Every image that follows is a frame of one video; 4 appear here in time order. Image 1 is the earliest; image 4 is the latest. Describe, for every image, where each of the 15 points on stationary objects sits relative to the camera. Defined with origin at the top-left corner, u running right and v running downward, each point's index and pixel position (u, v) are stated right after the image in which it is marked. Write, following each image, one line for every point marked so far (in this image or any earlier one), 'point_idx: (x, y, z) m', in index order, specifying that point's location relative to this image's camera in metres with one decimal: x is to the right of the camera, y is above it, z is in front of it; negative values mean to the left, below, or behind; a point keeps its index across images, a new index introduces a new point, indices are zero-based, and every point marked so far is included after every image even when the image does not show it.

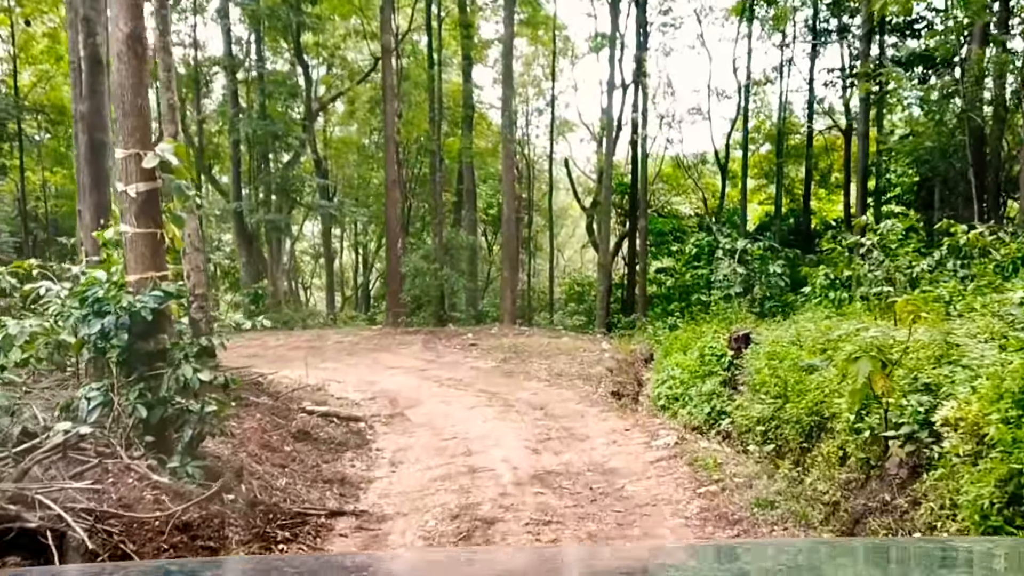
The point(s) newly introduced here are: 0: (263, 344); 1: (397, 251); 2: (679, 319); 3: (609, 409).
0: (-3.8, -0.9, +15.3) m
1: (-2.2, +0.7, +19.3) m
2: (+2.6, -0.5, +15.4) m
3: (+0.8, -1.0, +8.4) m
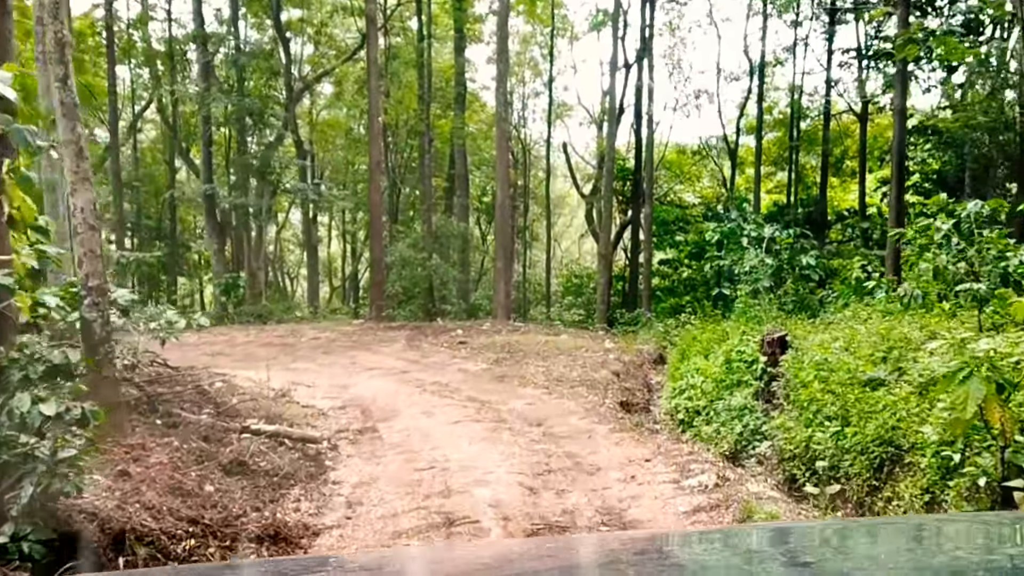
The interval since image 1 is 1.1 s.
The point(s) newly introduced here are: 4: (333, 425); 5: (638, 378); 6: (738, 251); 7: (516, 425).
0: (-3.9, -0.8, +13.8) m
1: (-2.3, +0.8, +17.8) m
2: (+2.5, -0.4, +14.0) m
3: (+0.8, -1.0, +7.0) m
4: (-1.4, -1.0, +7.7) m
5: (+1.4, -1.0, +10.9) m
6: (+2.7, +0.4, +11.8) m
7: (0.0, -1.0, +7.1) m
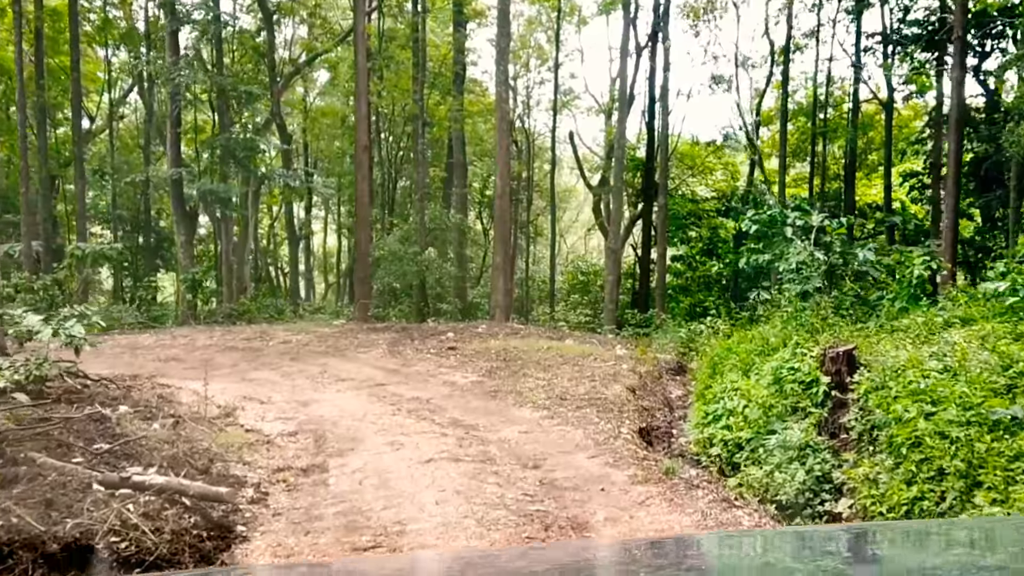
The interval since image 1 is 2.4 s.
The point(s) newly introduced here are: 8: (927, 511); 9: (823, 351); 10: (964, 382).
0: (-3.9, -0.7, +12.2) m
1: (-2.3, +0.9, +16.2) m
2: (+2.5, -0.4, +12.3) m
3: (+0.7, -1.0, +5.4) m
4: (-1.4, -1.0, +6.0) m
5: (+1.3, -1.0, +9.2) m
6: (+2.6, +0.5, +10.1) m
7: (0.0, -1.0, +5.4) m
8: (+1.6, -0.9, +4.0) m
9: (+2.0, -0.4, +6.4) m
10: (+2.2, -0.4, +4.9) m
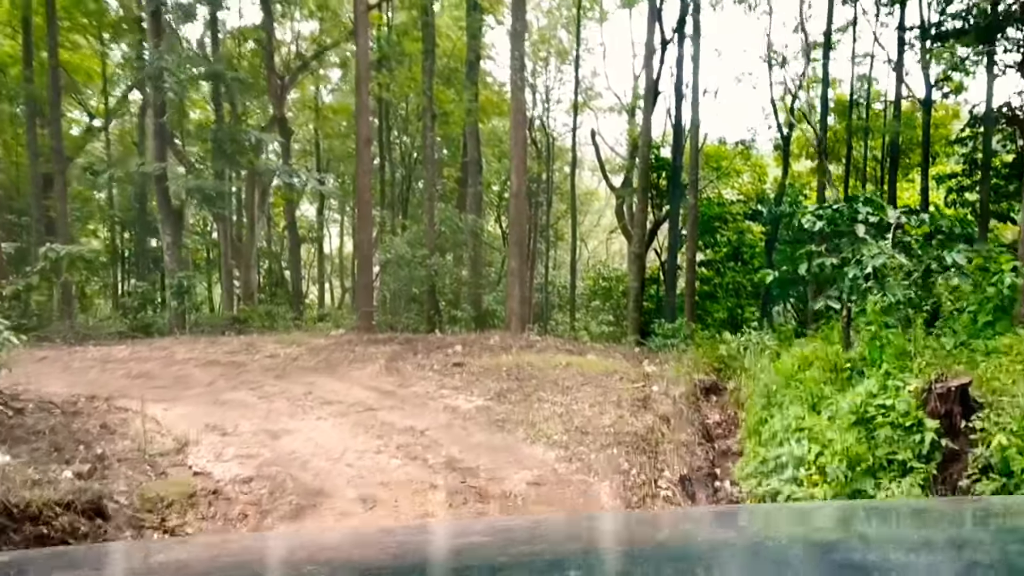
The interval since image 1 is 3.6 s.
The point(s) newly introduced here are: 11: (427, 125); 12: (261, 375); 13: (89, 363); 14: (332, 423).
0: (-3.7, -0.8, +10.9) m
1: (-2.0, +0.8, +14.8) m
2: (+2.6, -0.5, +10.9) m
3: (+0.7, -1.0, +3.9) m
4: (-1.4, -1.1, +4.7) m
5: (+1.4, -1.0, +7.8) m
6: (+2.7, +0.4, +8.6) m
7: (0.0, -1.0, +4.0) m
8: (+1.6, -1.0, +2.6) m
9: (+2.0, -0.5, +5.0) m
10: (+2.2, -0.5, +3.4) m
11: (-1.6, +3.1, +19.4) m
12: (-2.5, -0.9, +10.0) m
13: (-4.6, -0.8, +11.1) m
14: (-1.4, -1.0, +7.6) m
